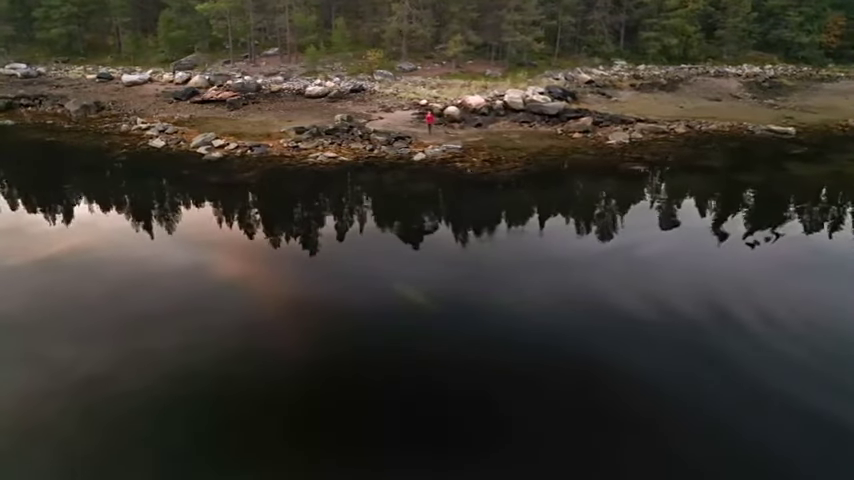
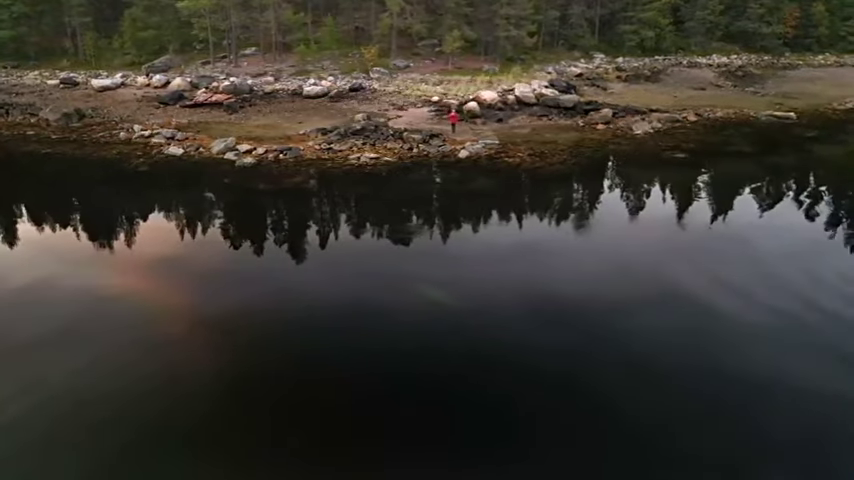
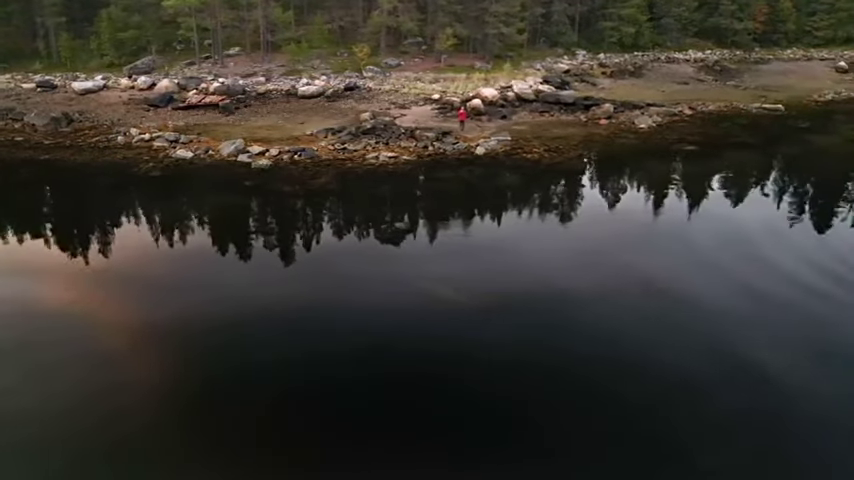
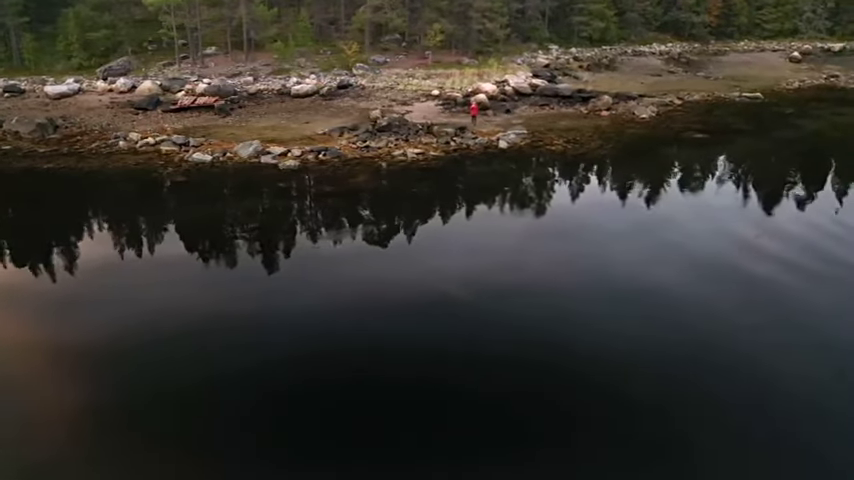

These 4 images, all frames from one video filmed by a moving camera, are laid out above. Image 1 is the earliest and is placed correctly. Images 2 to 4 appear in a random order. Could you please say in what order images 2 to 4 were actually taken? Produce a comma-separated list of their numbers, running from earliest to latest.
2, 3, 4
